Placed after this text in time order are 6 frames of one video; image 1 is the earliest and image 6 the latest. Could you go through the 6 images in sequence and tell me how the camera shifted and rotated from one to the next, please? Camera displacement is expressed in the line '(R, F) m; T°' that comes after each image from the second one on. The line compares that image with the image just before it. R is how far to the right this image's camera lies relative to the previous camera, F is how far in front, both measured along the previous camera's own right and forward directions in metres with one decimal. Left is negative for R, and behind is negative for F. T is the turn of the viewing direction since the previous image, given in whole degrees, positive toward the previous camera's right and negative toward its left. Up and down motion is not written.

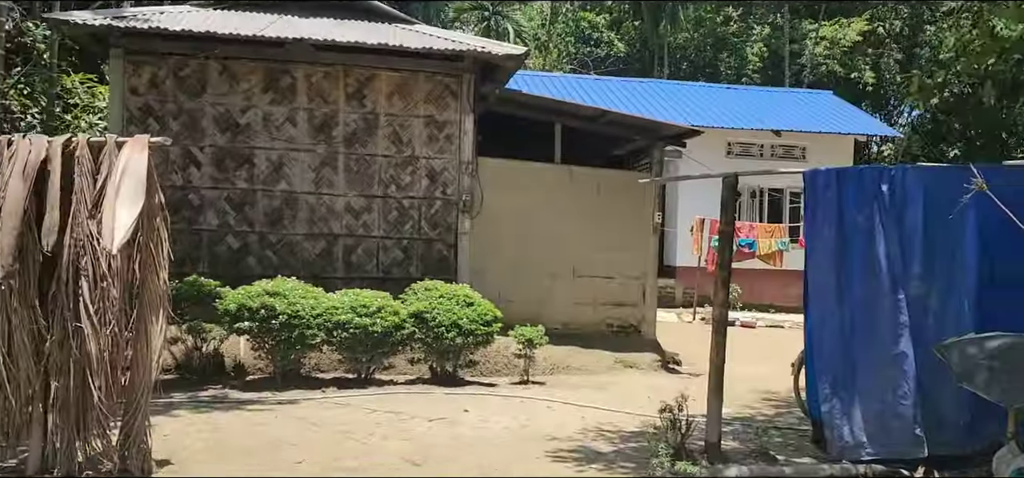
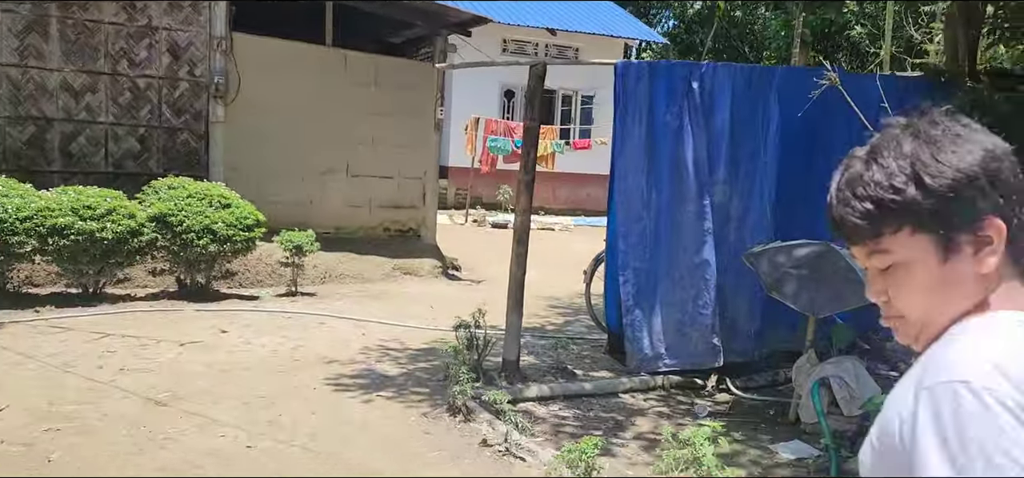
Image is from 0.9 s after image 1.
(-0.1, +0.8) m; +17°
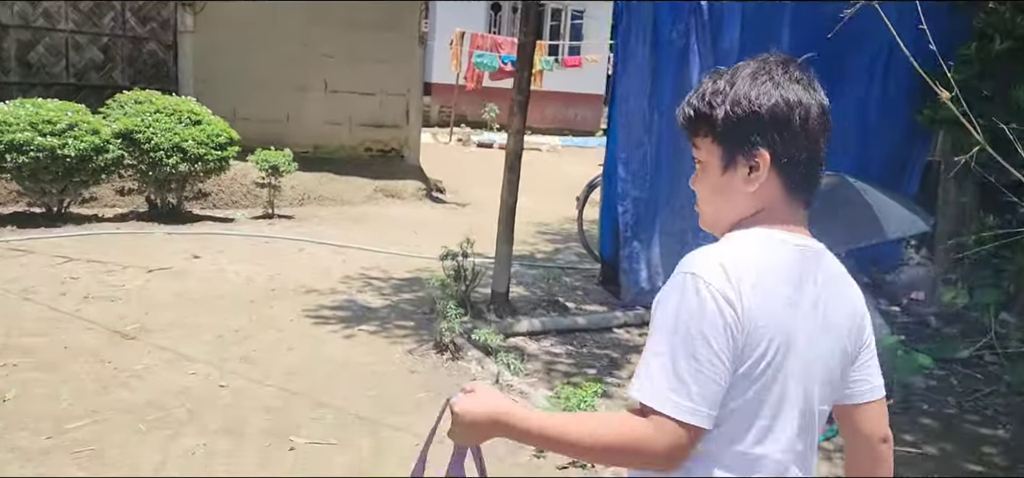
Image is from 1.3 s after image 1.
(-0.1, +0.3) m; +1°
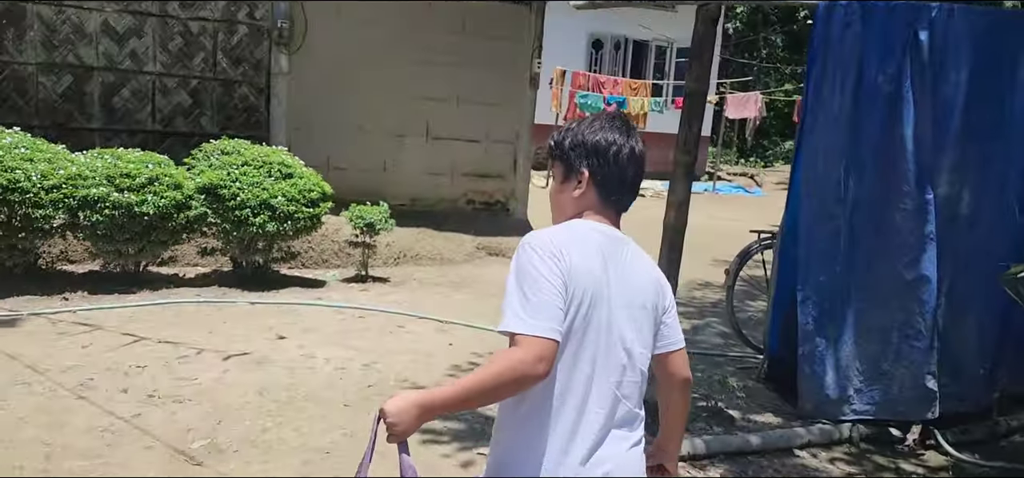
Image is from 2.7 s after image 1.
(-0.4, +0.9) m; -6°
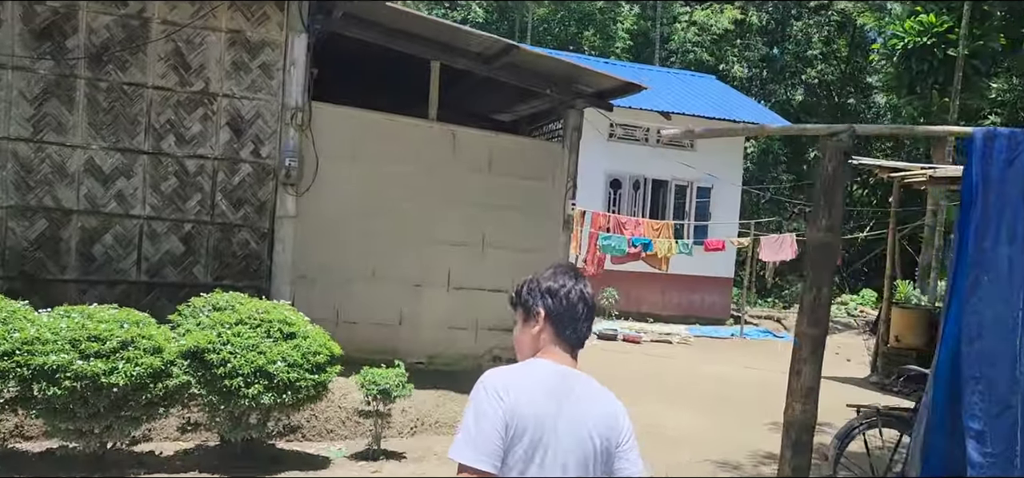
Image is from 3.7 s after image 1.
(-0.2, +0.9) m; 0°
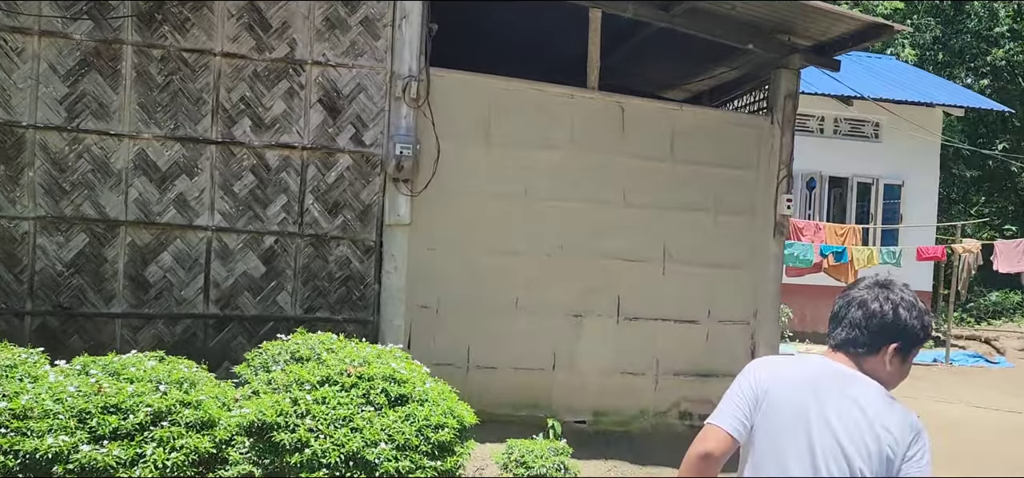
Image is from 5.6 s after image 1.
(-0.4, +1.7) m; -9°
